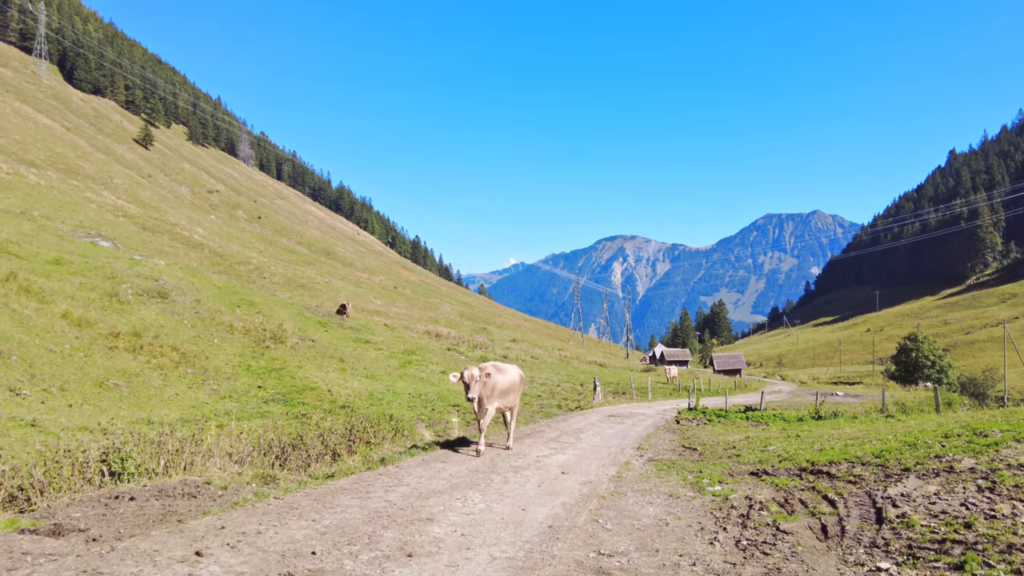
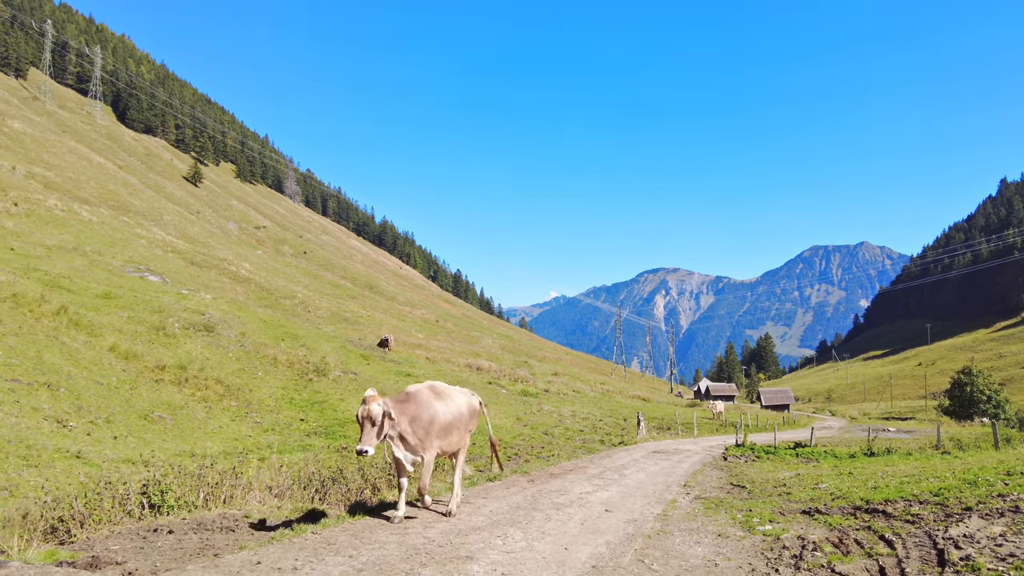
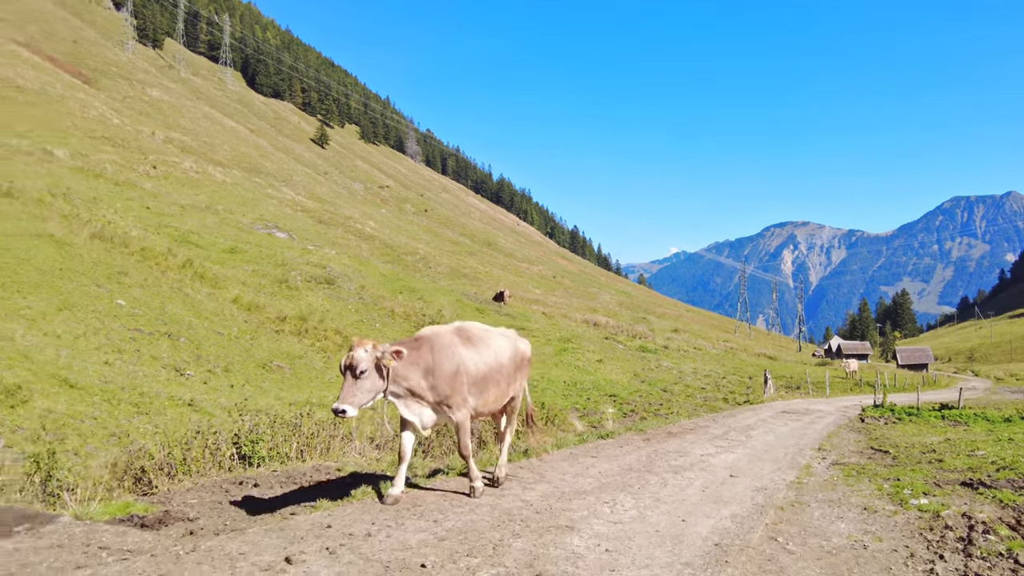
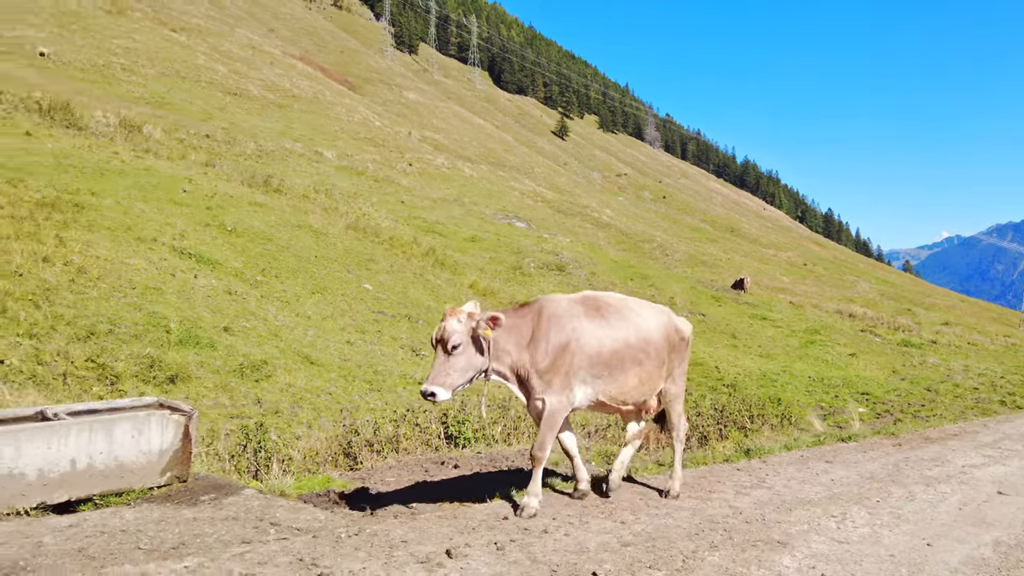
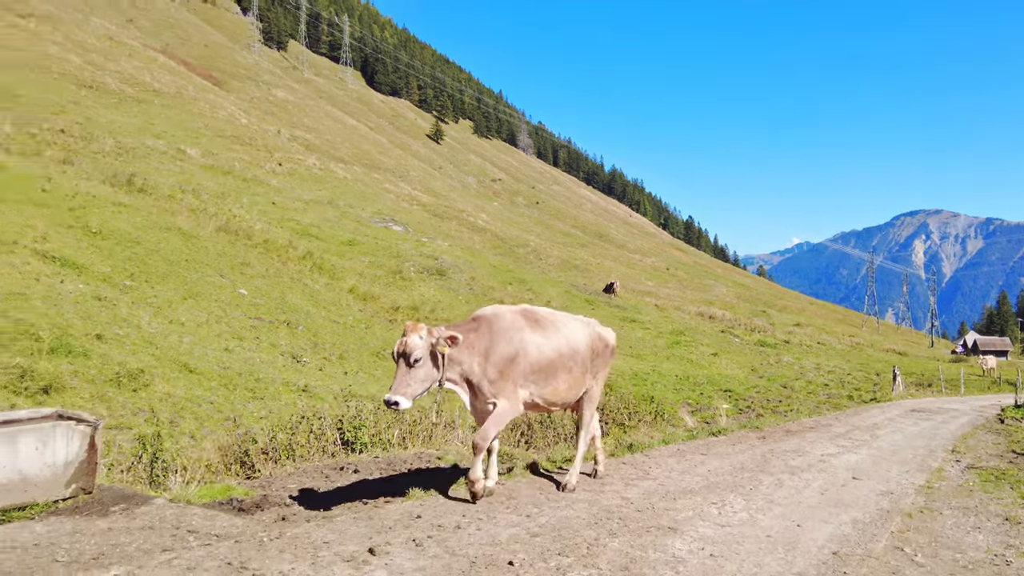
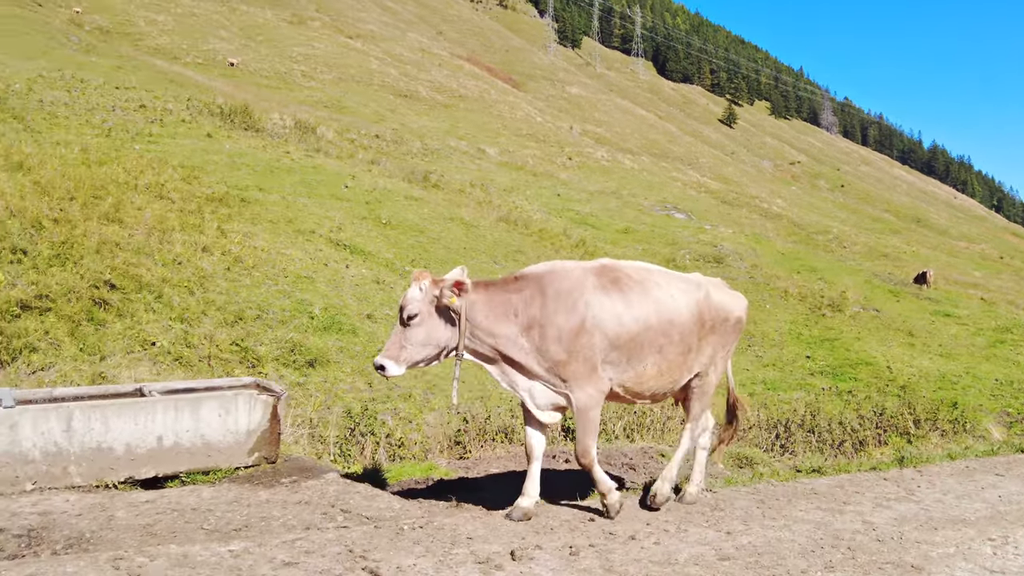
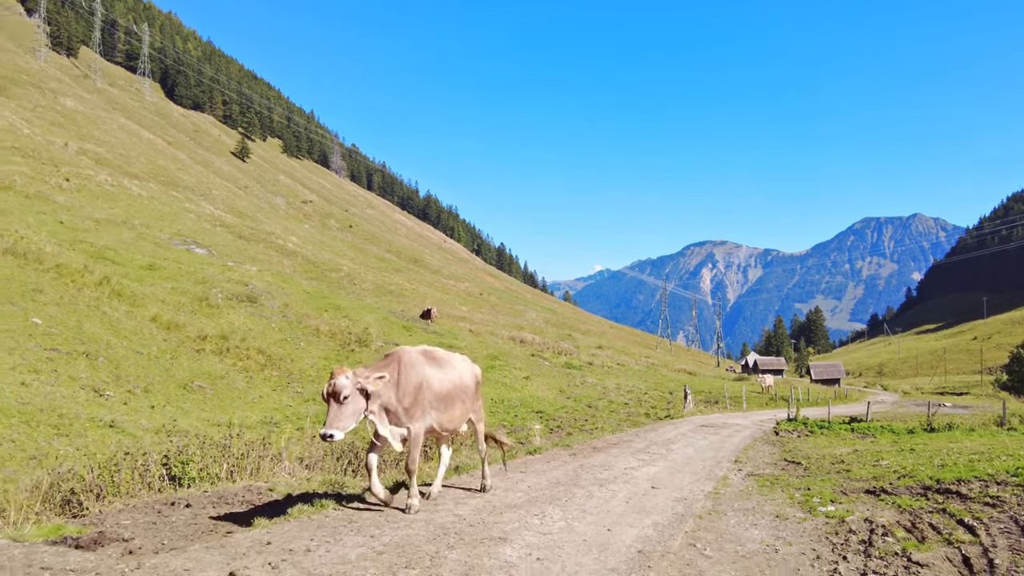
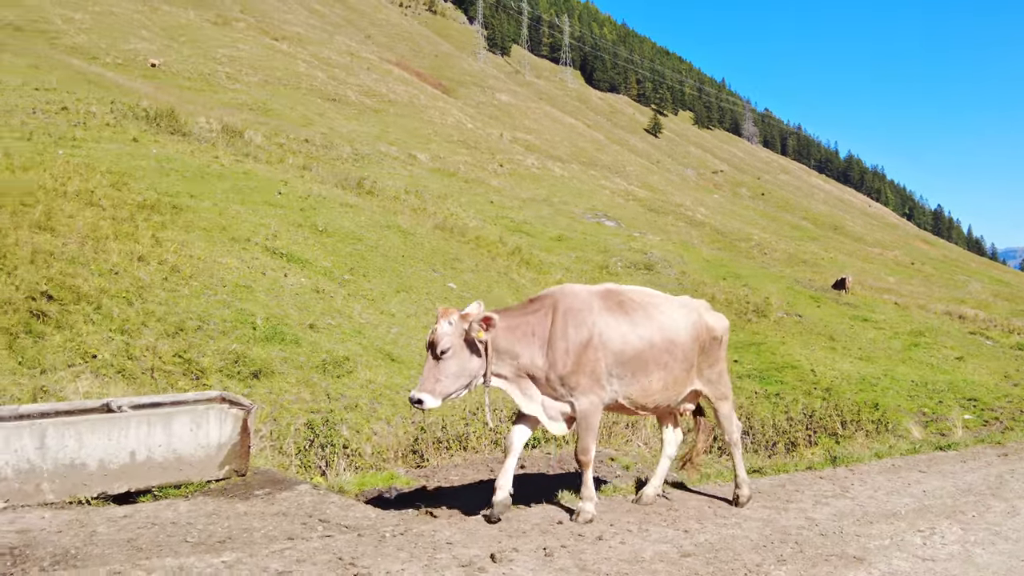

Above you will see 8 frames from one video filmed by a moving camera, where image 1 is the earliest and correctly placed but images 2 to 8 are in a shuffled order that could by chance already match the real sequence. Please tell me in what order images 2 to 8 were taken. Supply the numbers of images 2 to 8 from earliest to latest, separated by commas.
2, 7, 3, 5, 4, 8, 6
